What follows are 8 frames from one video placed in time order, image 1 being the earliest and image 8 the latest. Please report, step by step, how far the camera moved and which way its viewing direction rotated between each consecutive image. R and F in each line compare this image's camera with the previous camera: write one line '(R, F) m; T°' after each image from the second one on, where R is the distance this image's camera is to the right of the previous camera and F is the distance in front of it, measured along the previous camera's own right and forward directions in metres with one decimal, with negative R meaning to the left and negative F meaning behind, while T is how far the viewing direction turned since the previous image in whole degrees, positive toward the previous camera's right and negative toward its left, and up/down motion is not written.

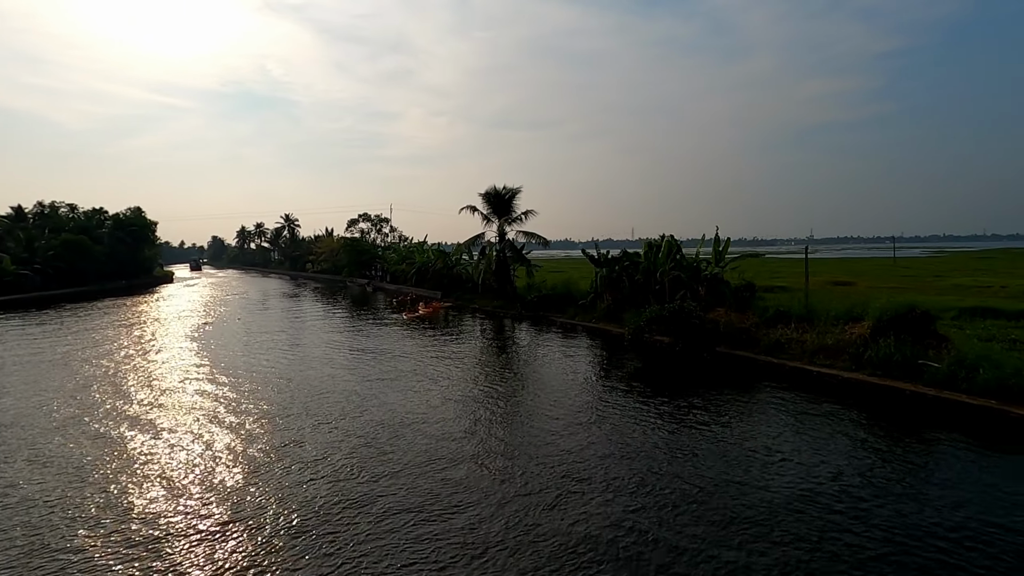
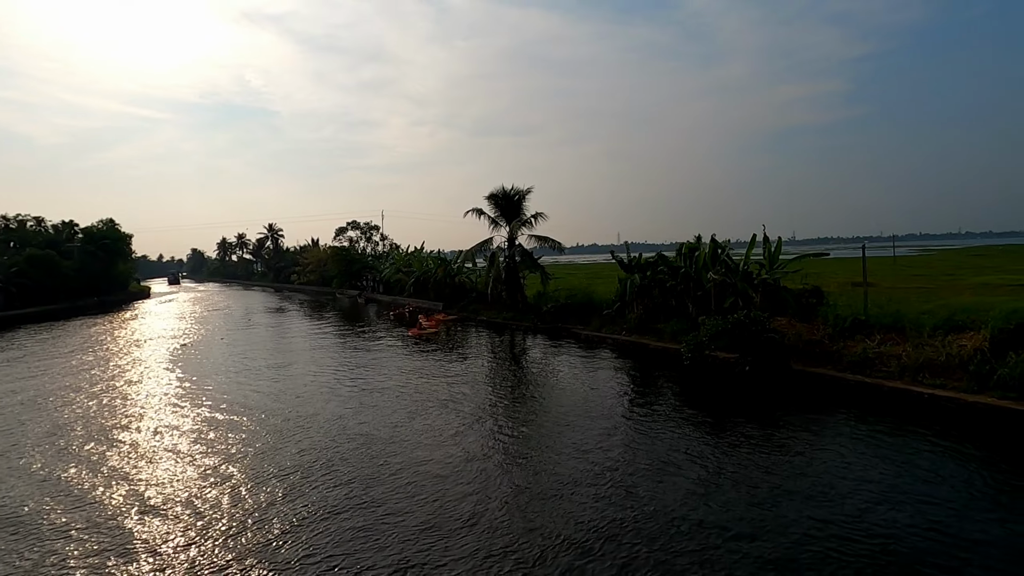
(-1.2, +2.3) m; +2°
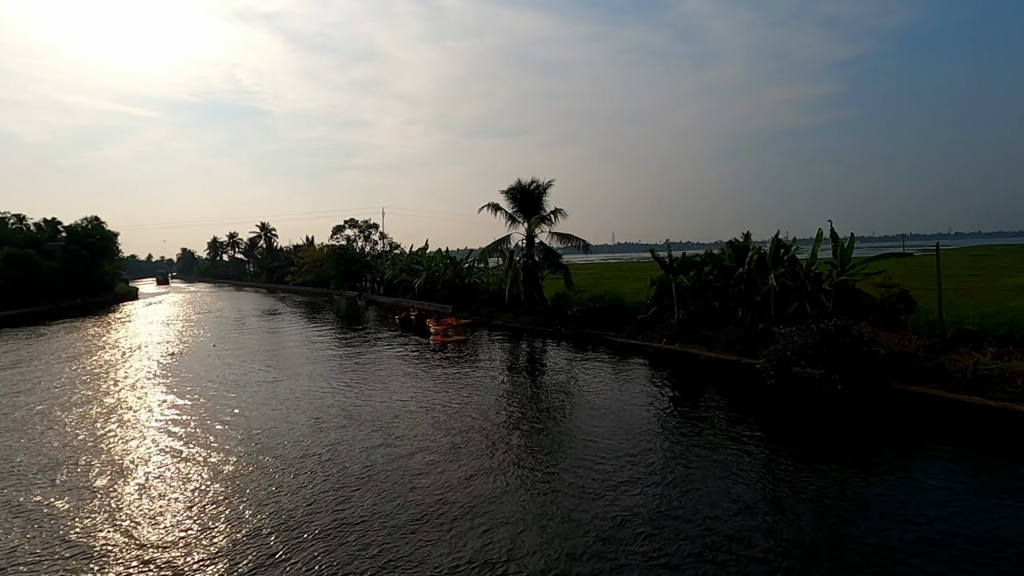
(-1.1, +1.9) m; +1°
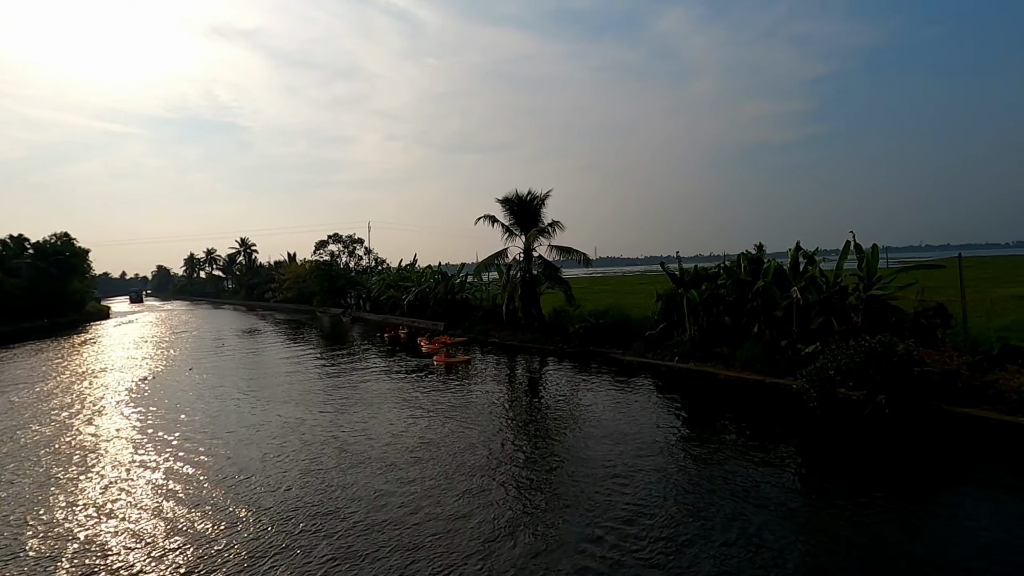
(-0.6, +1.0) m; +2°
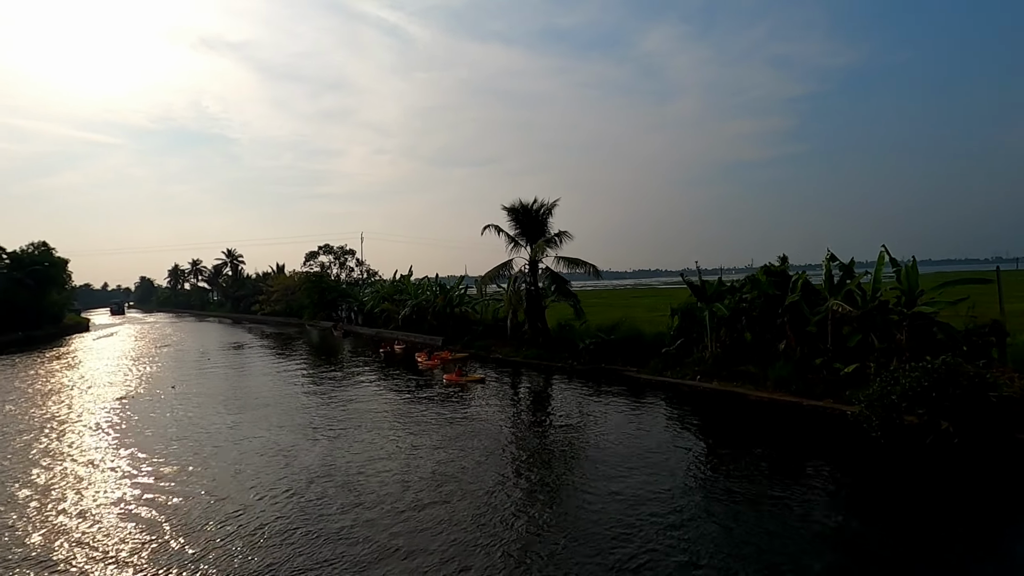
(-0.6, +1.0) m; +1°
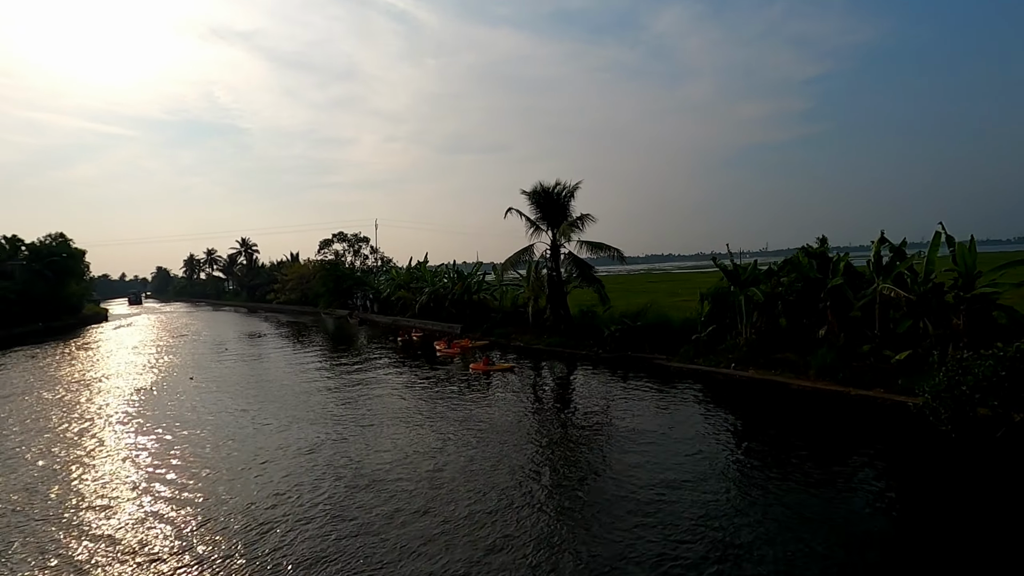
(-0.3, +0.6) m; -1°
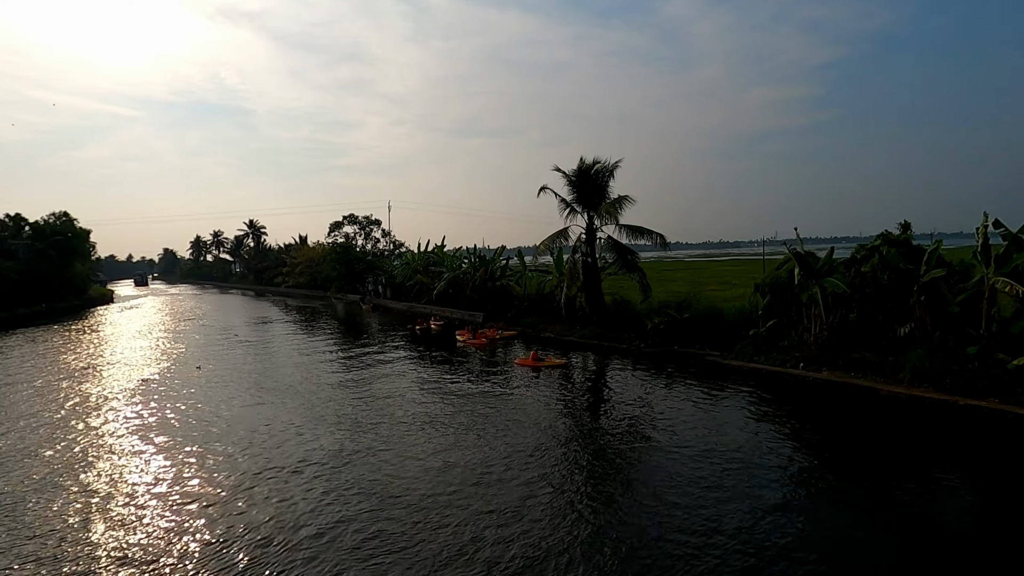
(-0.9, +1.5) m; -1°
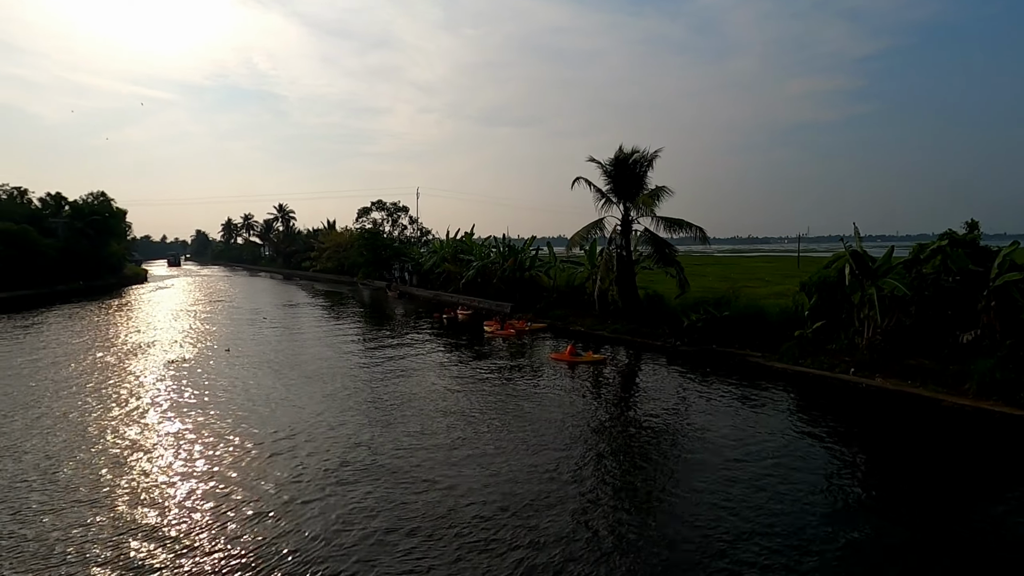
(-0.3, +0.4) m; -2°
